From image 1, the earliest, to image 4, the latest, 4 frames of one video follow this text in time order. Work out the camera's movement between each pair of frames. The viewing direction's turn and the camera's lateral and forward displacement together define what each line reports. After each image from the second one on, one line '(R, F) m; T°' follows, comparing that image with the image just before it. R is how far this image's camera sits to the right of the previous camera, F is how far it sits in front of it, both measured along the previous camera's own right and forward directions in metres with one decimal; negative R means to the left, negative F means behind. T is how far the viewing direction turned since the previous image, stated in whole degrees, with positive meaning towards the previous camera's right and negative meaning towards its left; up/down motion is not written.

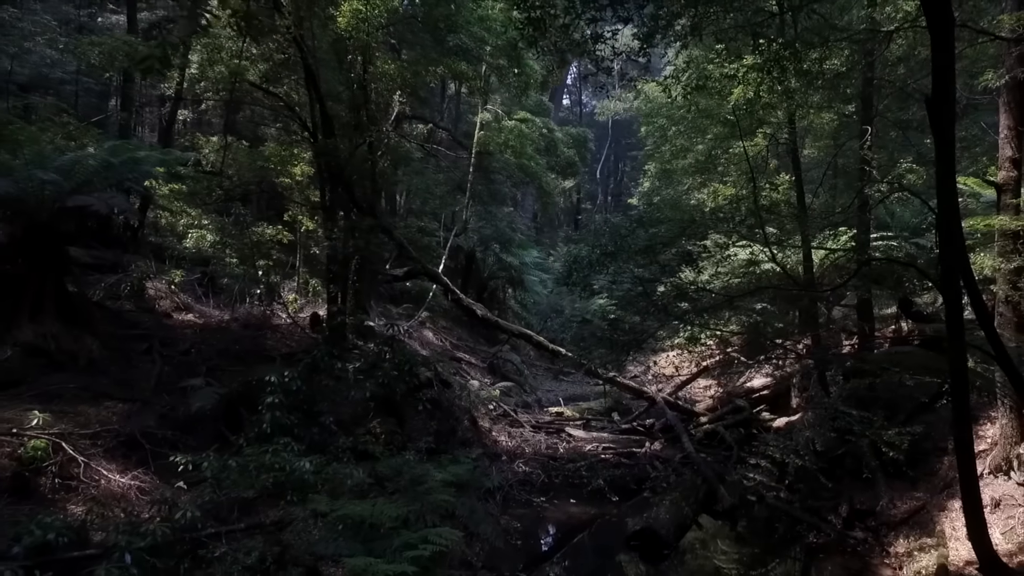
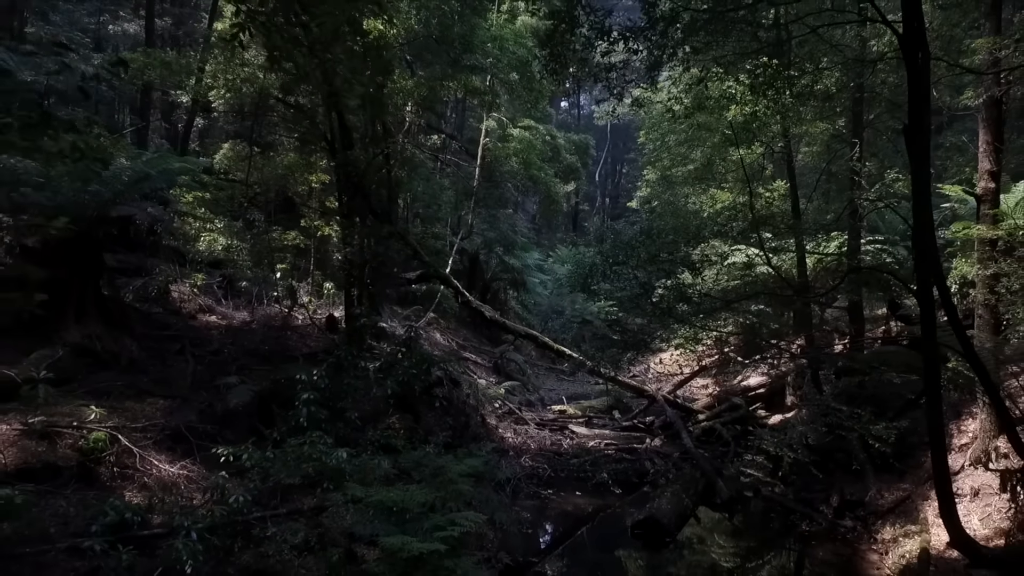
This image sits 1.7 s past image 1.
(-0.2, -0.4) m; 0°
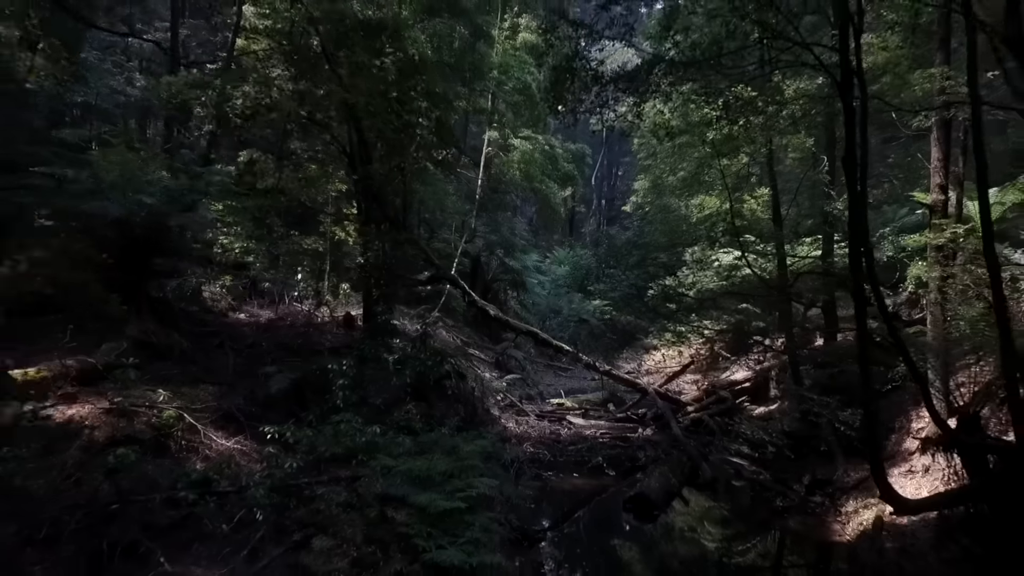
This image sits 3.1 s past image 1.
(-0.1, -0.8) m; 0°
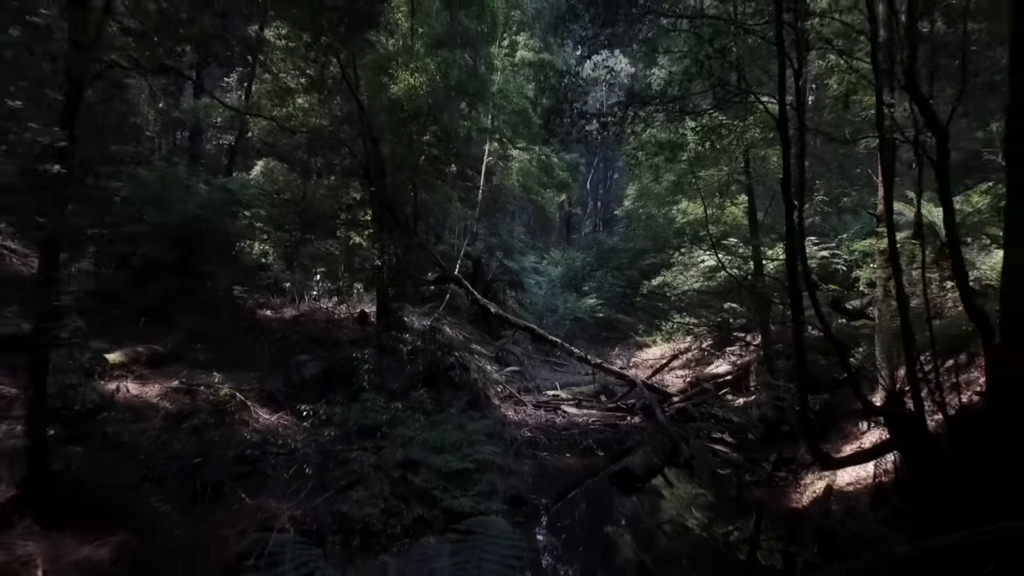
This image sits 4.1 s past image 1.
(0.0, -1.0) m; 0°
